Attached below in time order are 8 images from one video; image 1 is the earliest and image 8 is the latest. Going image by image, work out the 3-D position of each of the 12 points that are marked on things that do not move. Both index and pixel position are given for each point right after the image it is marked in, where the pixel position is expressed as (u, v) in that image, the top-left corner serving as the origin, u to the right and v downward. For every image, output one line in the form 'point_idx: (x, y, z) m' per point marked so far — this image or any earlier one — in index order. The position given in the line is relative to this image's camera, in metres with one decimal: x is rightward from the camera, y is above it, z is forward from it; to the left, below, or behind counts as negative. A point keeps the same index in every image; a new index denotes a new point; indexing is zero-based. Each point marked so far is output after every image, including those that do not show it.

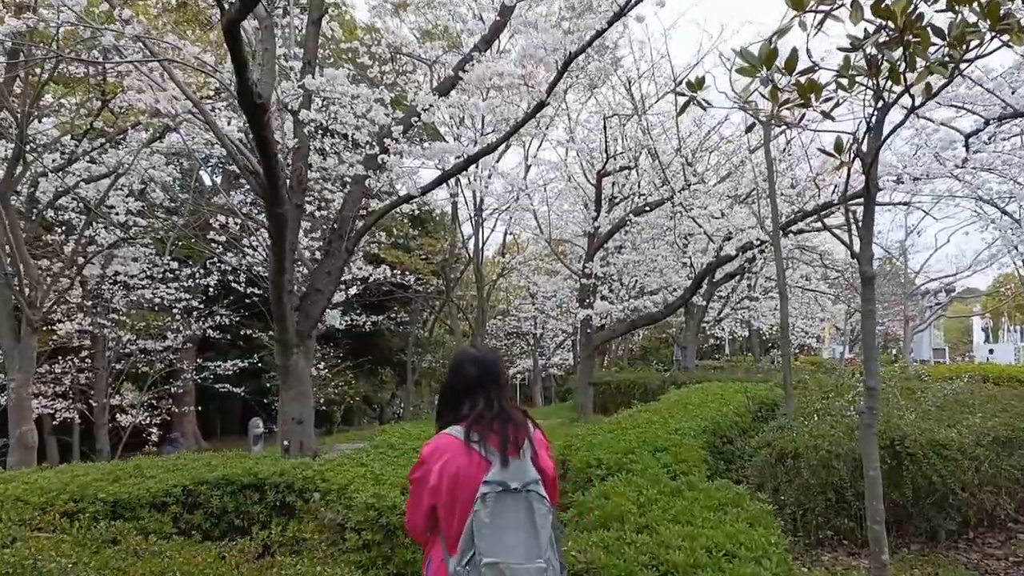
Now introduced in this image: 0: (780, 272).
0: (+2.0, +0.1, +6.2) m
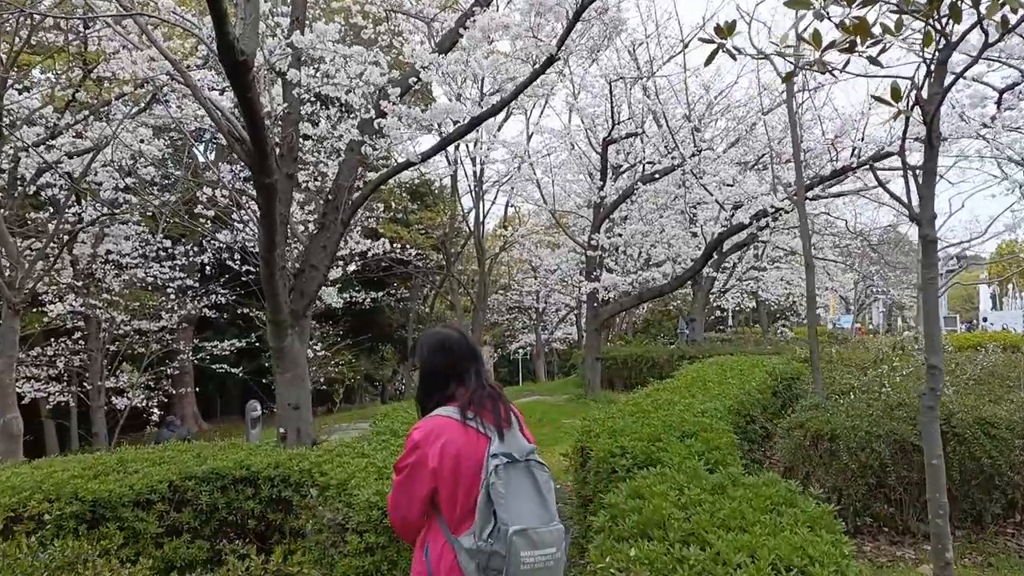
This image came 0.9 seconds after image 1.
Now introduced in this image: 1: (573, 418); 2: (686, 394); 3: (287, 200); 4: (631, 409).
0: (+2.0, +0.3, +5.8) m
1: (+0.7, -1.5, +9.3) m
2: (+1.2, -0.7, +5.5) m
3: (-1.4, +0.6, +5.3) m
4: (+0.7, -0.7, +4.9) m
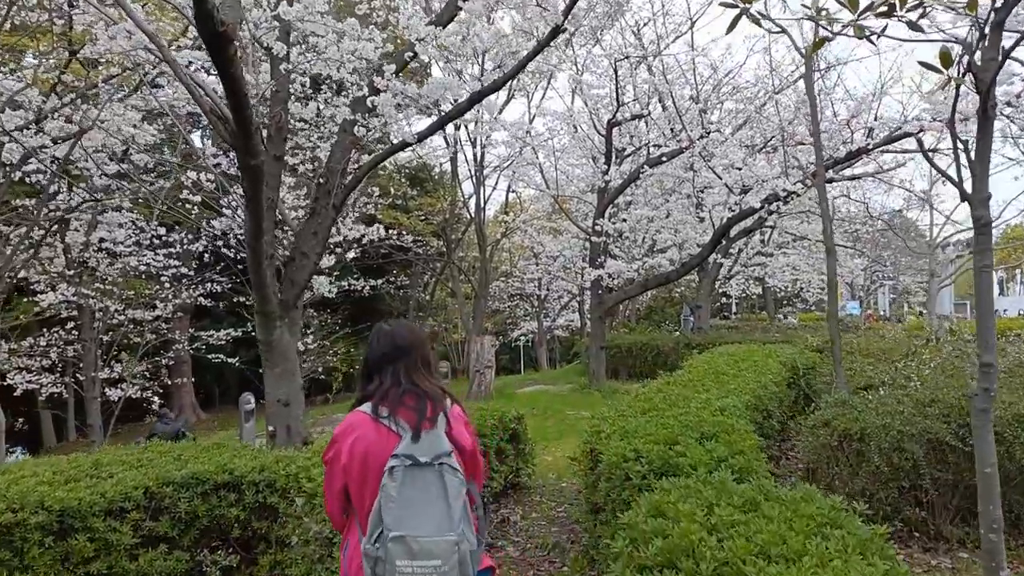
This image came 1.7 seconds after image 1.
0: (+2.1, +0.4, +5.4) m
1: (+0.7, -1.3, +9.0) m
2: (+1.2, -0.6, +5.2) m
3: (-1.4, +0.6, +4.9) m
4: (+0.7, -0.6, +4.6) m
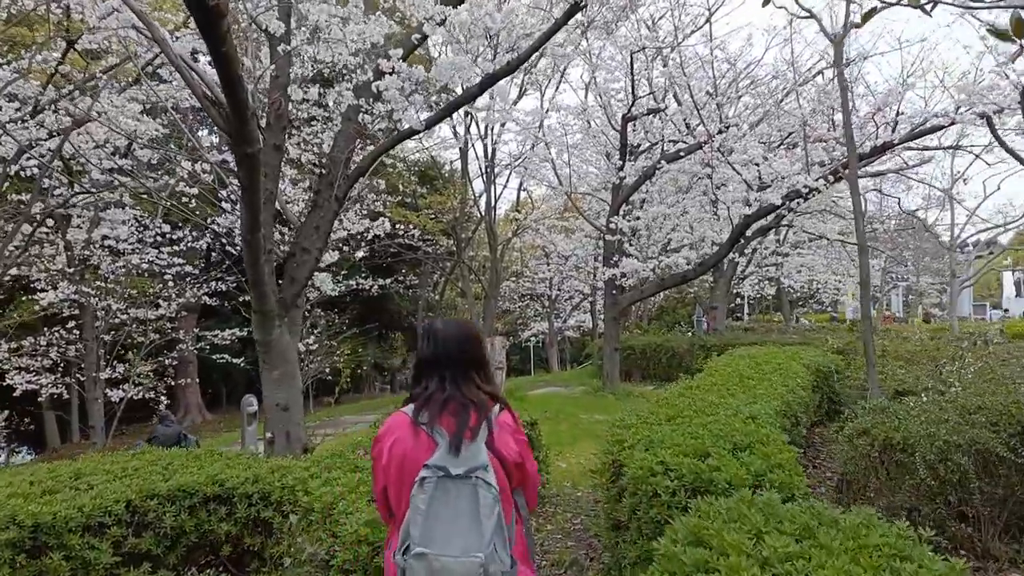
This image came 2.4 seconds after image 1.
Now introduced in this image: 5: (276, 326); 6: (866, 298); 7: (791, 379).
0: (+2.1, +0.4, +5.1) m
1: (+0.8, -1.3, +8.7) m
2: (+1.2, -0.6, +4.8) m
3: (-1.3, +0.6, +4.7) m
4: (+0.8, -0.6, +4.3) m
5: (-1.3, -0.2, +4.6) m
6: (+2.2, -0.1, +5.2) m
7: (+2.0, -0.6, +5.9) m
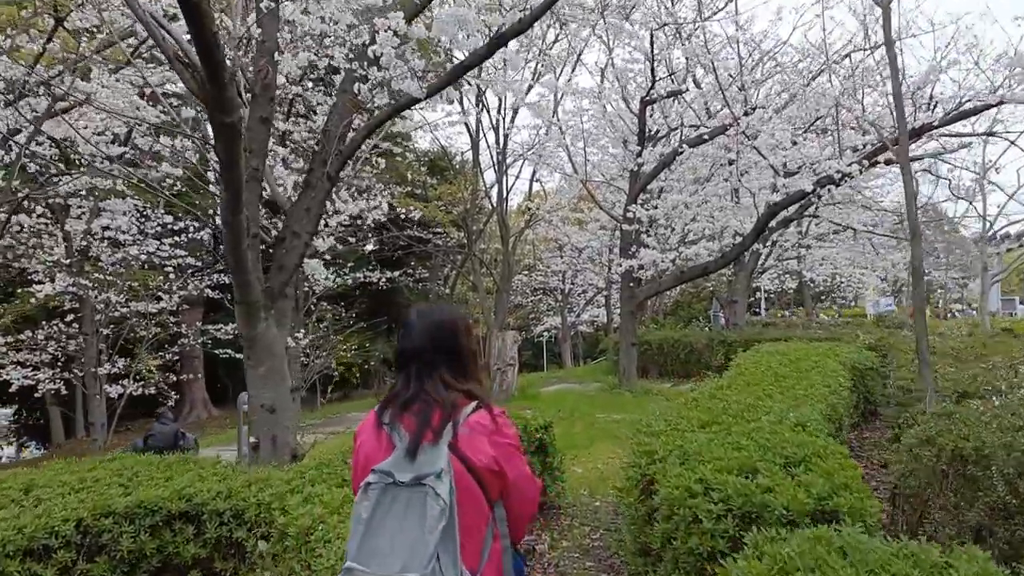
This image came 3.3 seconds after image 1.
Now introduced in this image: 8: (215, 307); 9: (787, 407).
0: (+2.2, +0.5, +4.6) m
1: (+1.0, -1.2, +8.2) m
2: (+1.3, -0.6, +4.3) m
3: (-1.3, +0.7, +4.2) m
4: (+0.8, -0.6, +3.8) m
5: (-1.3, -0.2, +4.2) m
6: (+2.3, 0.0, +4.7) m
7: (+2.0, -0.6, +5.4) m
8: (-5.8, -0.4, +16.0) m
9: (+1.3, -0.6, +3.9) m
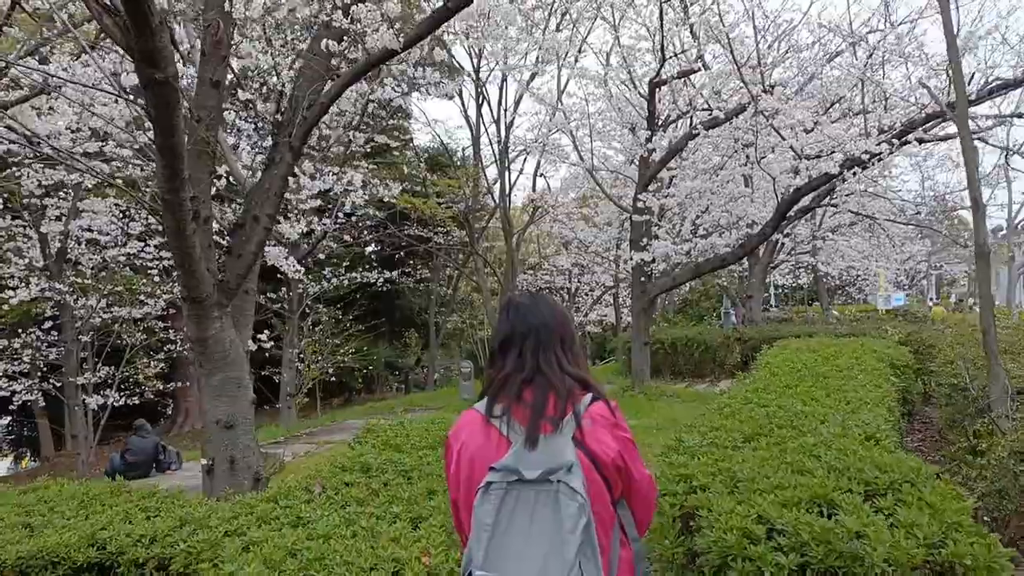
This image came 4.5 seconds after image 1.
0: (+2.2, +0.6, +3.9) m
1: (+1.0, -1.2, +7.6) m
2: (+1.3, -0.5, +3.7) m
3: (-1.3, +0.7, +3.6) m
4: (+0.8, -0.5, +3.1) m
5: (-1.3, -0.1, +3.5) m
6: (+2.3, +0.1, +4.0) m
7: (+2.1, -0.5, +4.7) m
8: (-5.7, -0.4, +15.4) m
9: (+1.3, -0.5, +3.2) m
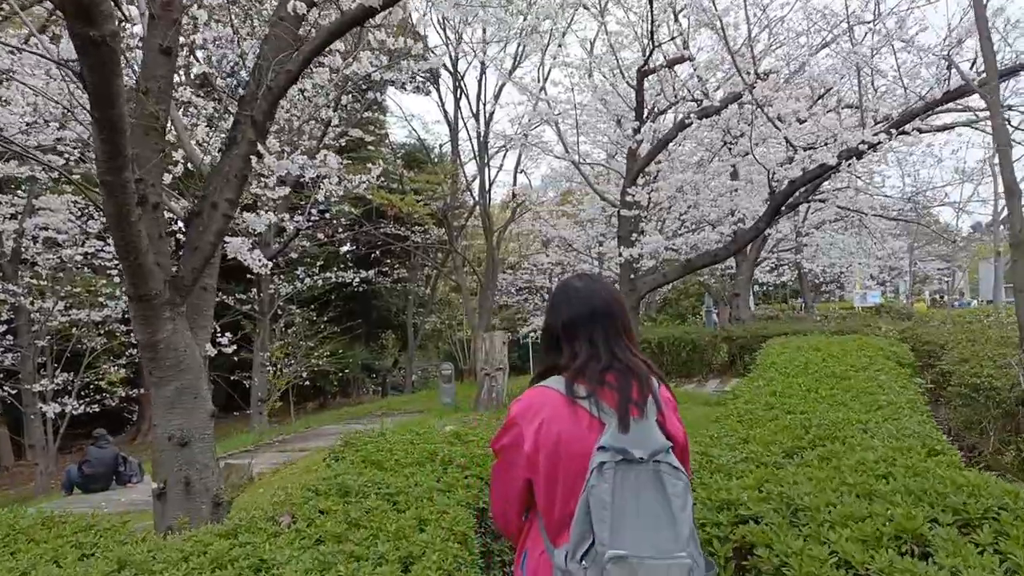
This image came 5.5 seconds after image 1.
0: (+2.2, +0.6, +3.6) m
1: (+0.9, -1.2, +7.2) m
2: (+1.3, -0.5, +3.3) m
3: (-1.3, +0.7, +3.1) m
4: (+0.8, -0.5, +2.7) m
5: (-1.3, -0.1, +3.1) m
6: (+2.3, +0.1, +3.7) m
7: (+2.0, -0.5, +4.3) m
8: (-6.0, -0.5, +14.8) m
9: (+1.3, -0.5, +2.8) m
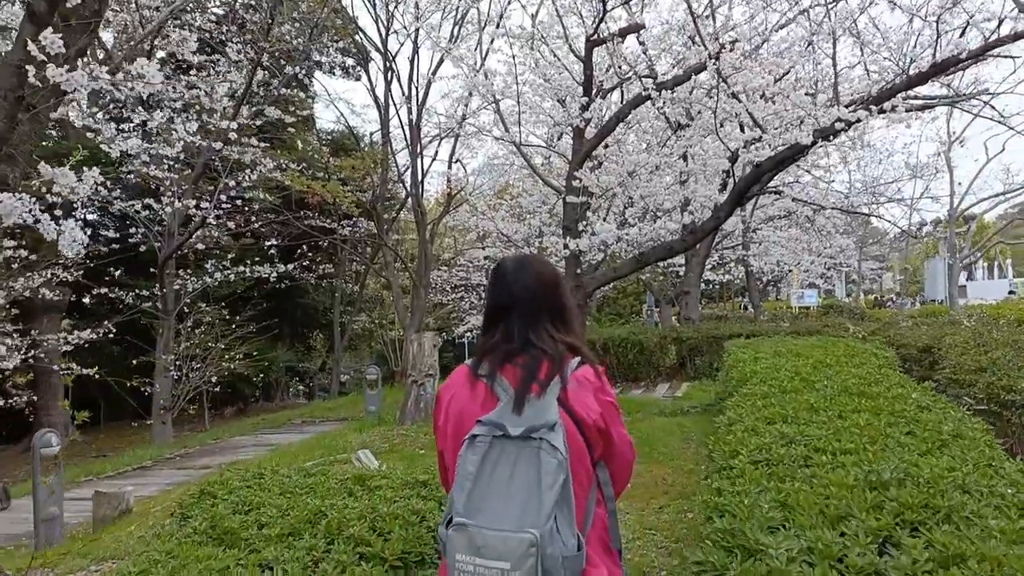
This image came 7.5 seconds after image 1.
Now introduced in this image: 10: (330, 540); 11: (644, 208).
0: (+1.9, +0.6, +2.8) m
1: (+0.4, -1.1, +6.2) m
2: (+1.1, -0.4, +2.4) m
3: (-1.5, +0.8, +2.0) m
4: (+0.6, -0.5, +1.8) m
5: (-1.5, -0.1, +2.0) m
6: (+2.0, +0.1, +2.8) m
7: (+1.7, -0.4, +3.5) m
8: (-7.1, -0.4, +13.3) m
9: (+1.1, -0.4, +1.9) m
10: (-0.5, -0.6, +2.1) m
11: (+1.5, +1.0, +9.6) m
